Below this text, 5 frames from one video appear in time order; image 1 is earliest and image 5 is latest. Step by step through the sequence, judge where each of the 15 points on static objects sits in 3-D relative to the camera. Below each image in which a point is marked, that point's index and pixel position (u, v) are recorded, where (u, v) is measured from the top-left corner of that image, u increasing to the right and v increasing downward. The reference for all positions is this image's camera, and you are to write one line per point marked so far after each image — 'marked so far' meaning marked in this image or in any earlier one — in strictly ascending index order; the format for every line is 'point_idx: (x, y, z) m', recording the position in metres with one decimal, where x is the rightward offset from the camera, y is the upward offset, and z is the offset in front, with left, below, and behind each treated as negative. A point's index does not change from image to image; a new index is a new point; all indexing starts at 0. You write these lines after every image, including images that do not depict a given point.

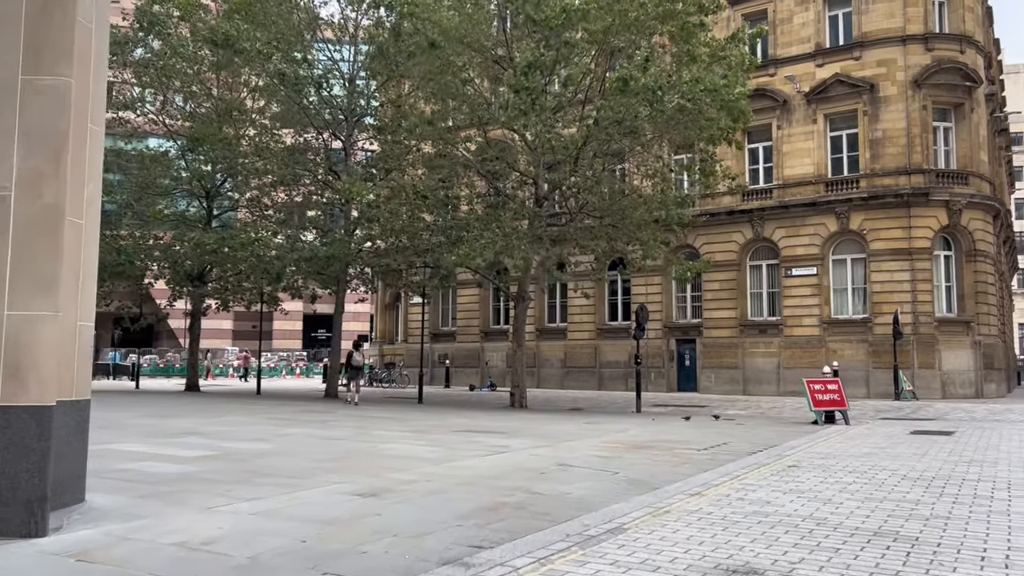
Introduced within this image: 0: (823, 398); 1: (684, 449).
0: (+6.1, -2.2, +16.8) m
1: (+2.3, -2.2, +11.5) m
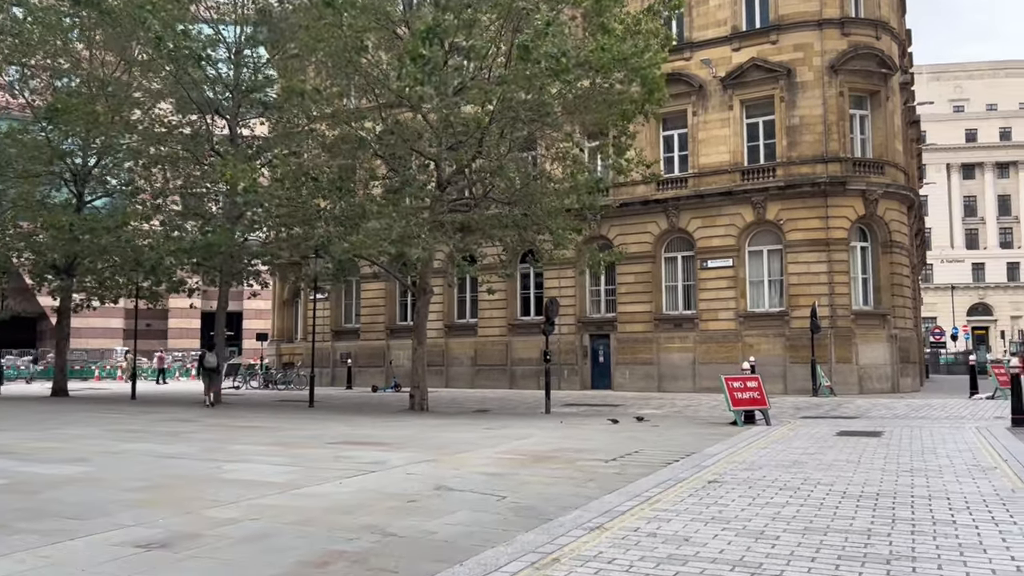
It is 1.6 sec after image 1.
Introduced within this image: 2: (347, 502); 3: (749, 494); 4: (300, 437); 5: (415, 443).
0: (+4.2, -2.0, +15.5) m
1: (+0.9, -2.0, +9.9) m
2: (-1.4, -1.8, +7.2) m
3: (+2.2, -1.9, +7.8) m
4: (-3.1, -2.2, +12.5) m
5: (-1.3, -2.1, +11.8) m
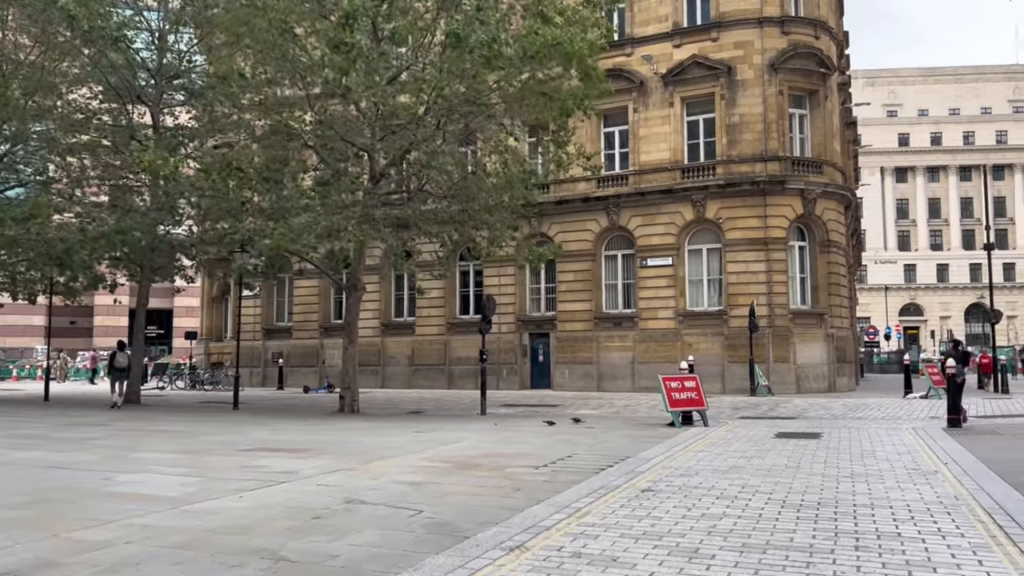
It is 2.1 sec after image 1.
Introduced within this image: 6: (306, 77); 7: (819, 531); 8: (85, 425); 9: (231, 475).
0: (+3.0, -1.9, +15.2) m
1: (+0.1, -2.0, +9.3) m
2: (-2.0, -1.7, +6.4) m
3: (+1.5, -1.8, +7.3) m
4: (-4.1, -2.1, +11.6) m
5: (-2.3, -2.1, +11.1) m
6: (-4.8, +4.9, +20.0) m
7: (+2.2, -1.7, +6.1) m
8: (-7.3, -2.4, +14.7) m
9: (-2.9, -1.9, +9.0) m
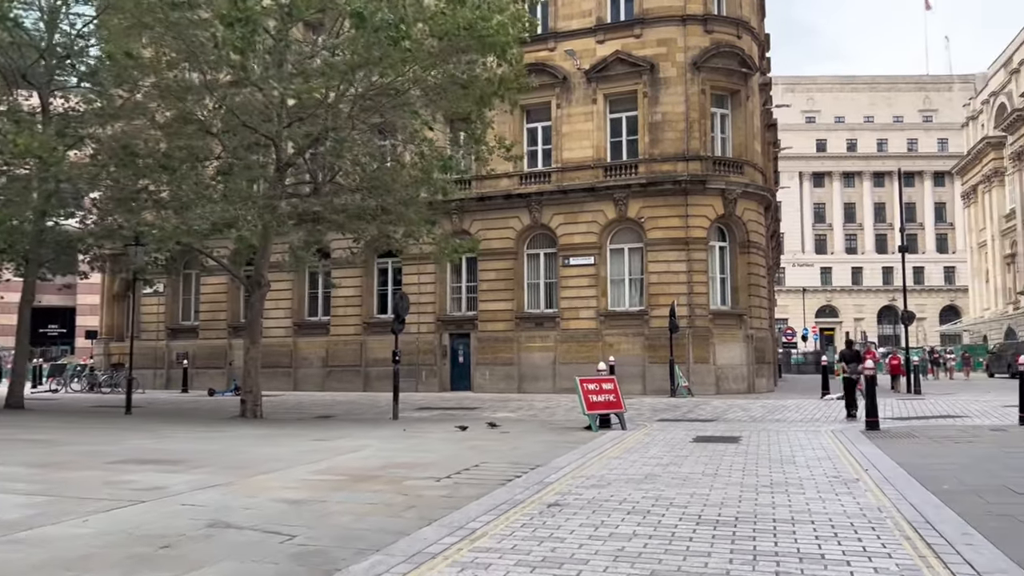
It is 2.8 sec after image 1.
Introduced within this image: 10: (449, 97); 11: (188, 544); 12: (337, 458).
0: (+1.4, -1.9, +14.6) m
1: (-0.9, -1.9, +8.5) m
2: (-2.8, -1.7, +5.5) m
3: (+0.6, -1.8, +6.6) m
4: (-5.3, -2.0, +10.5) m
5: (-3.4, -2.0, +10.1) m
6: (-6.6, +5.0, +18.8) m
7: (+1.4, -1.7, +5.5) m
8: (-8.8, -2.3, +13.3) m
9: (-3.9, -1.9, +7.9) m
10: (-1.4, +4.3, +18.9) m
11: (-2.2, -1.7, +5.8) m
12: (-2.1, -2.1, +10.3) m
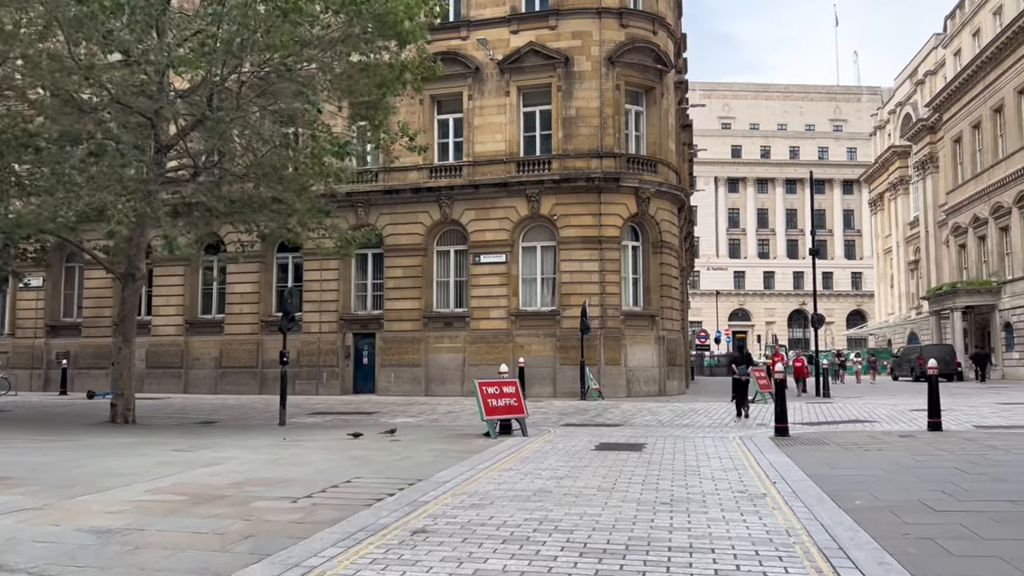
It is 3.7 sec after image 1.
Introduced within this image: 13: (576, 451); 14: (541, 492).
0: (-0.2, -1.9, +13.6) m
1: (-2.1, -1.8, +7.4) m
2: (-3.6, -1.6, +4.2) m
3: (-0.3, -1.7, +5.6) m
4: (-6.6, -1.9, +8.9) m
5: (-4.7, -1.9, +8.7) m
6: (-8.6, +5.1, +17.1) m
7: (+0.6, -1.6, +4.5) m
8: (-10.3, -2.1, +11.4) m
9: (-5.0, -1.7, +6.5) m
10: (-3.4, +4.4, +17.7) m
11: (-3.1, -1.6, +4.5) m
12: (-3.4, -2.0, +9.0) m
13: (+0.9, -2.2, +11.5) m
14: (+0.3, -1.9, +8.1) m
